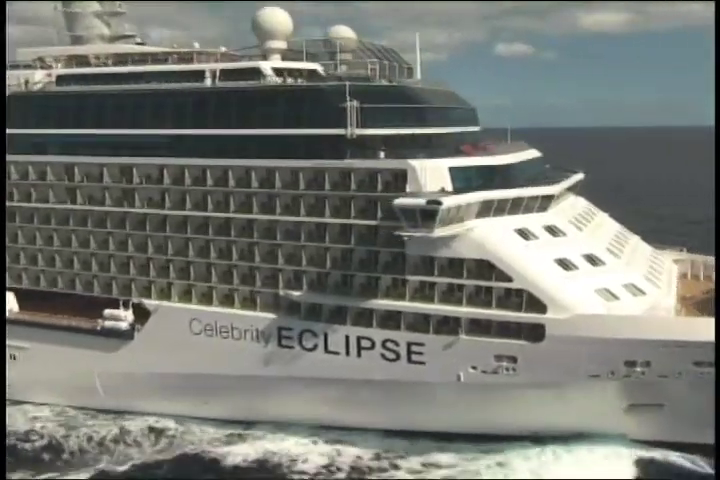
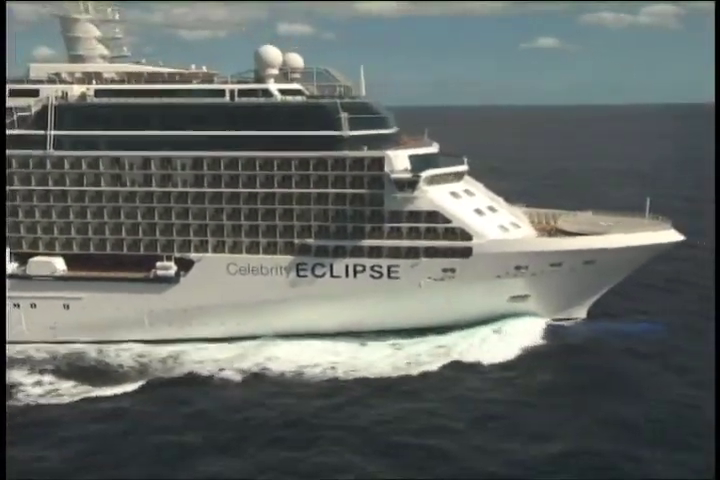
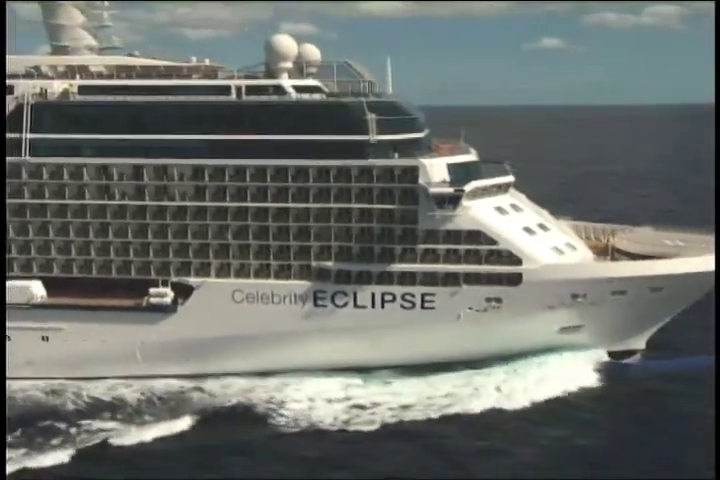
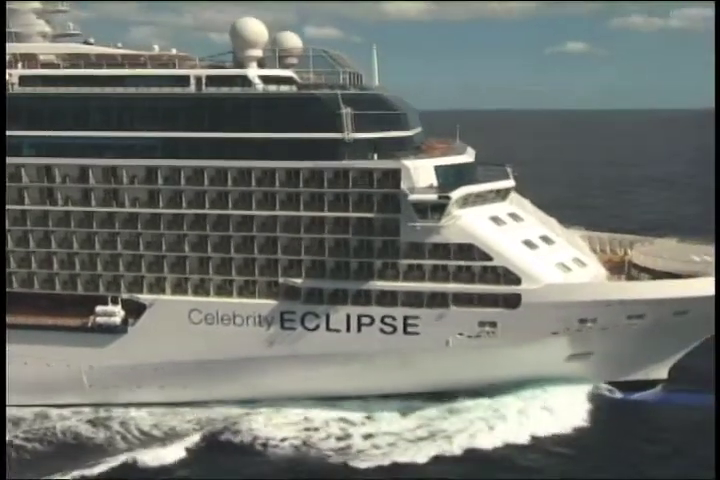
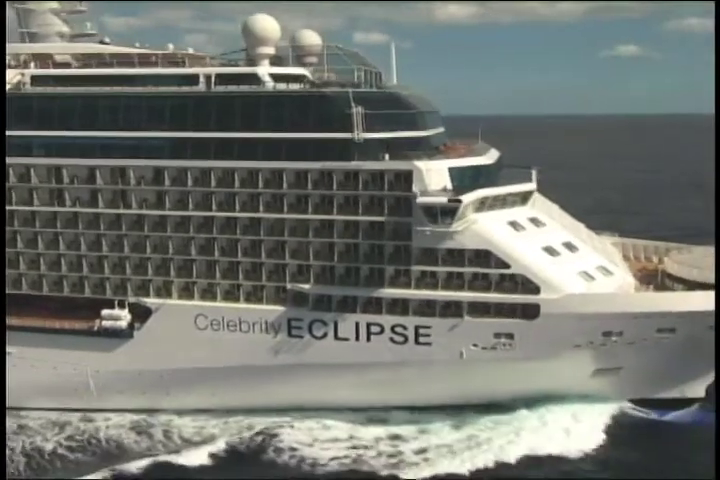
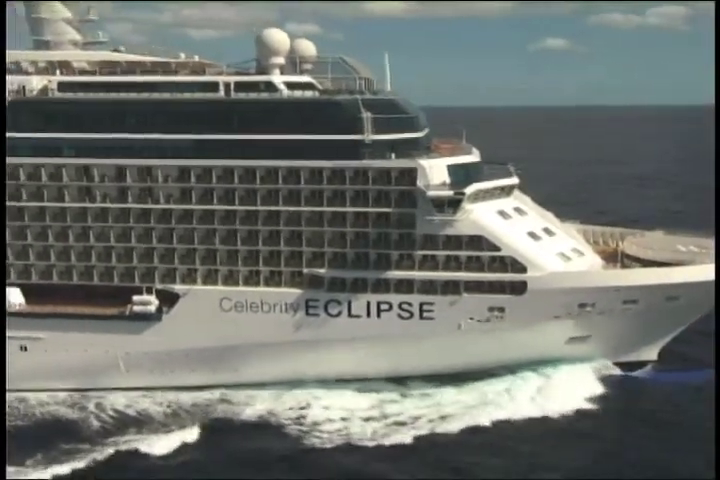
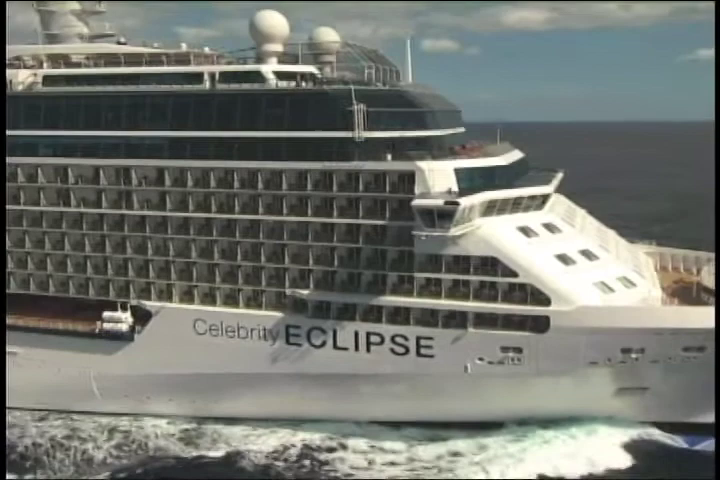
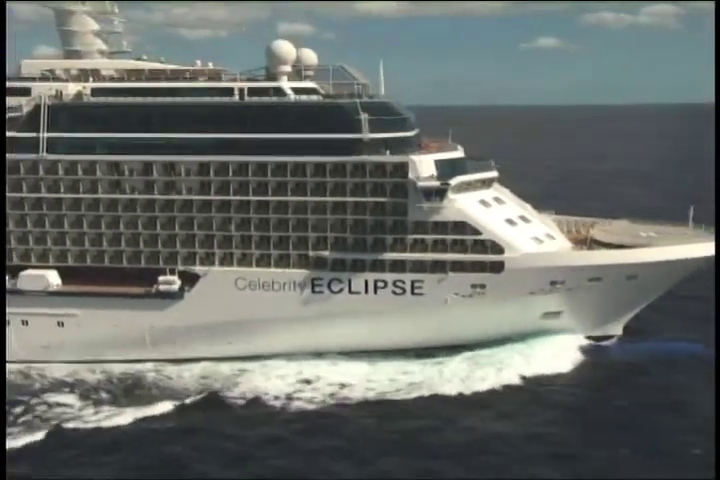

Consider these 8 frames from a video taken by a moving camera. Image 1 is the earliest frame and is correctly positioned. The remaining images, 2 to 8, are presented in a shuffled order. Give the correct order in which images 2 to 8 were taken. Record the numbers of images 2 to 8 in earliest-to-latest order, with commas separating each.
7, 5, 4, 6, 3, 8, 2
